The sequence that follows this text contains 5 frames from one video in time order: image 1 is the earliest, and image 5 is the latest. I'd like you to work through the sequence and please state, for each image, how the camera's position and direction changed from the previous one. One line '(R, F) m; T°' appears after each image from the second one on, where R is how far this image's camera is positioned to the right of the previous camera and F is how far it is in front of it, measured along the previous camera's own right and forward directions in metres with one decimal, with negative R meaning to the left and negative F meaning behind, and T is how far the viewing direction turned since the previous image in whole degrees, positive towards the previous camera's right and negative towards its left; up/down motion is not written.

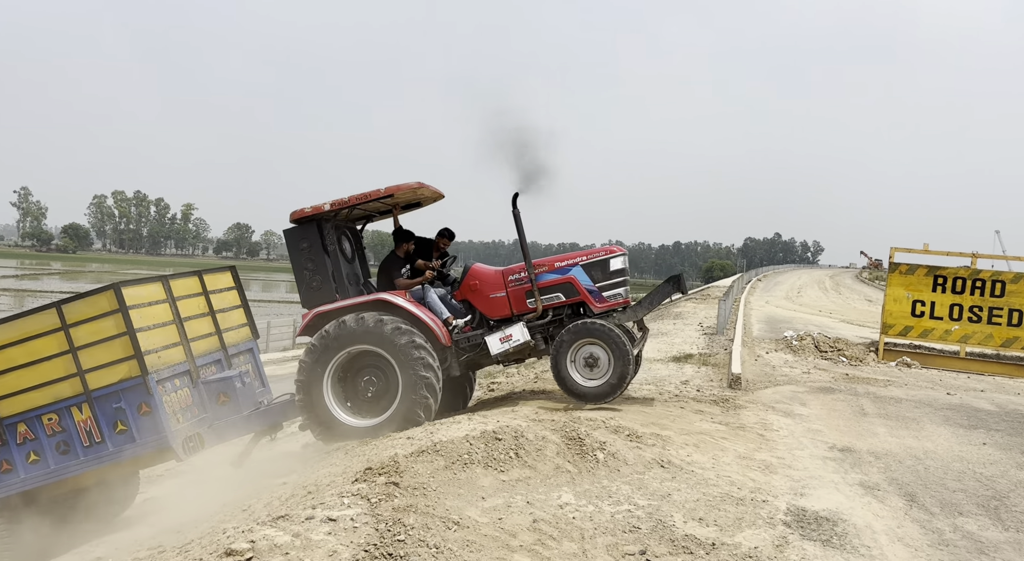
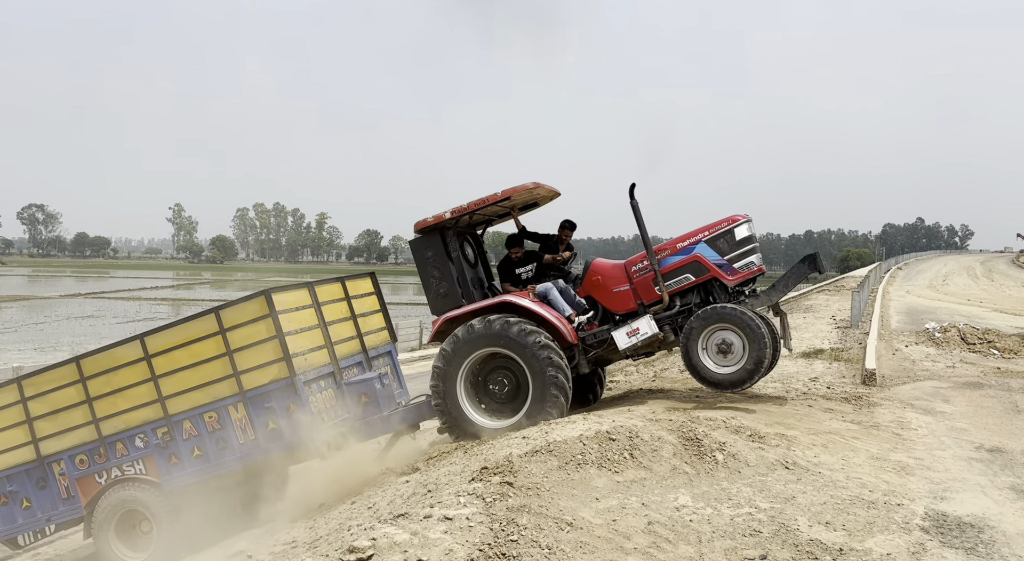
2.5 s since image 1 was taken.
(+0.1, 0.0) m; -9°
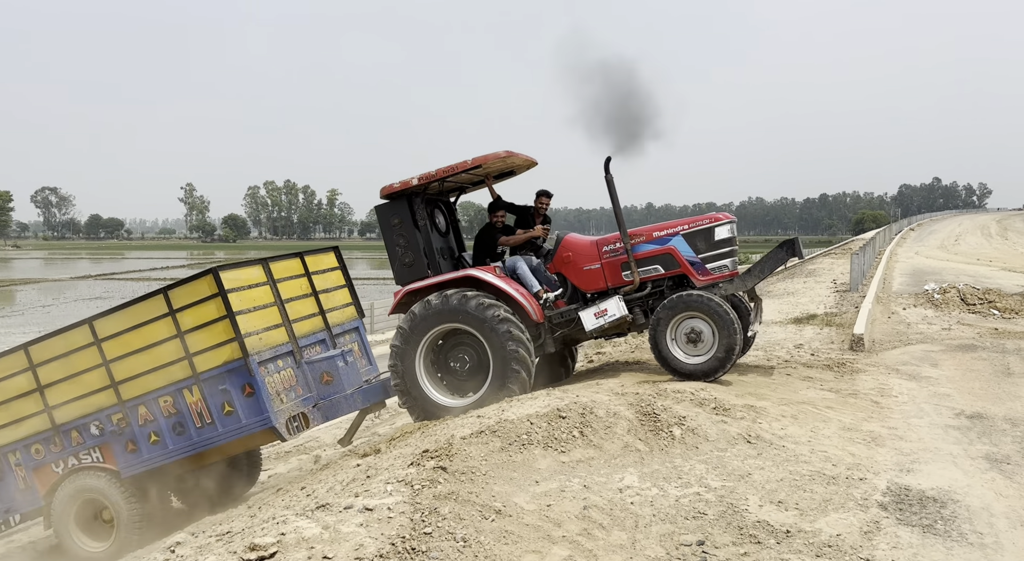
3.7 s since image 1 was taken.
(+0.5, +0.3) m; -1°
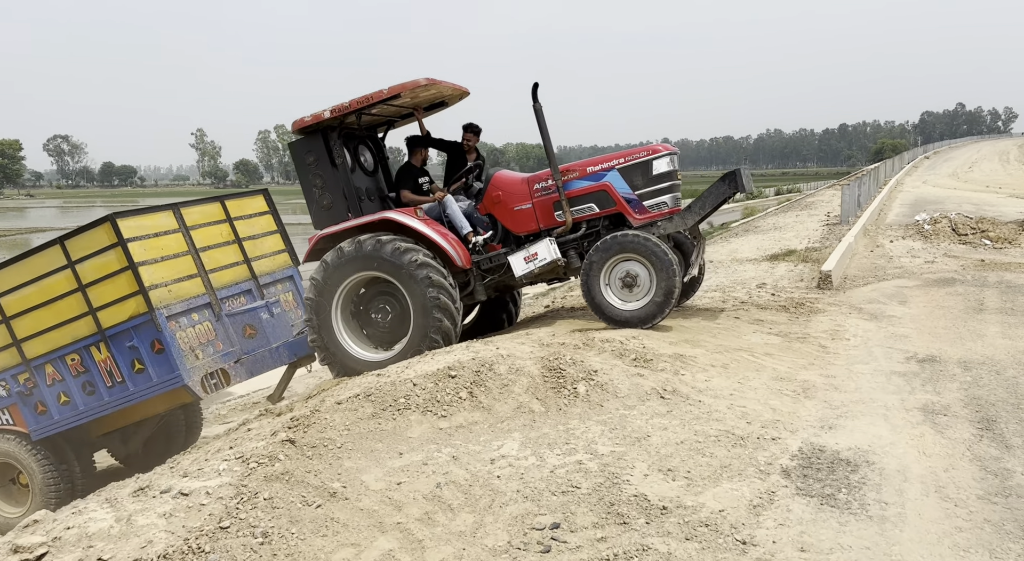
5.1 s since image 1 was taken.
(+0.8, +0.6) m; -1°
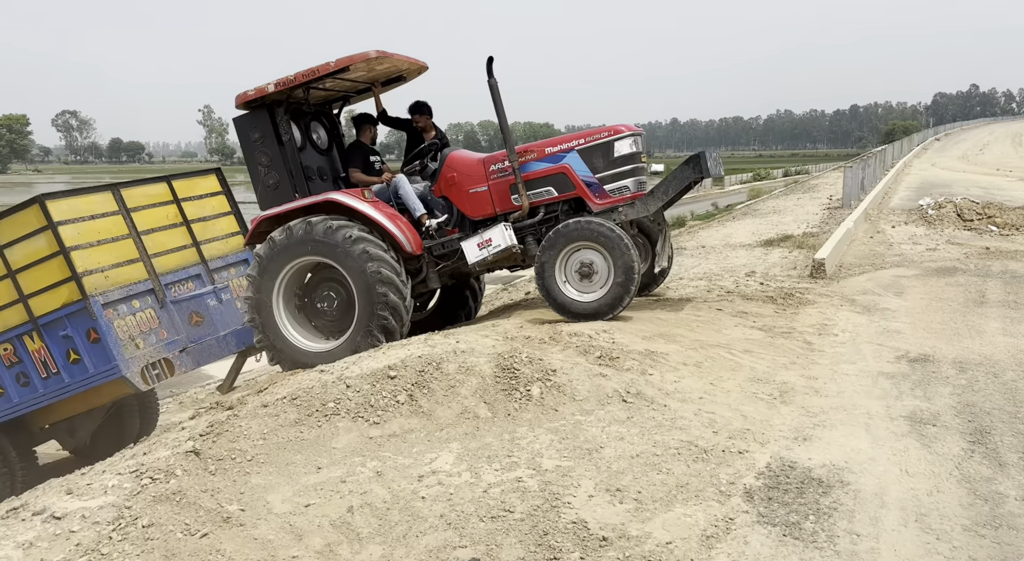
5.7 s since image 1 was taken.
(+0.3, +0.4) m; 0°
